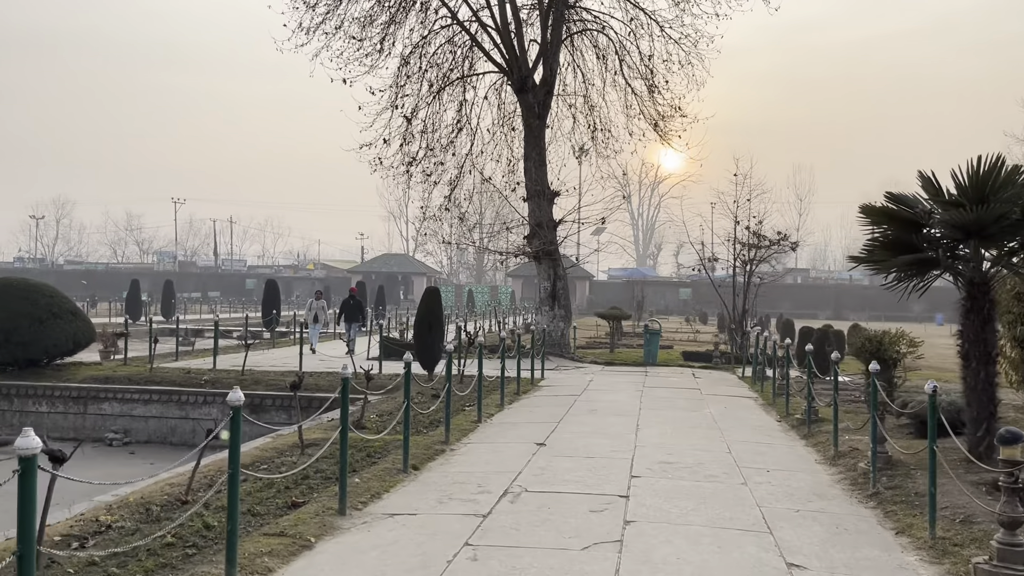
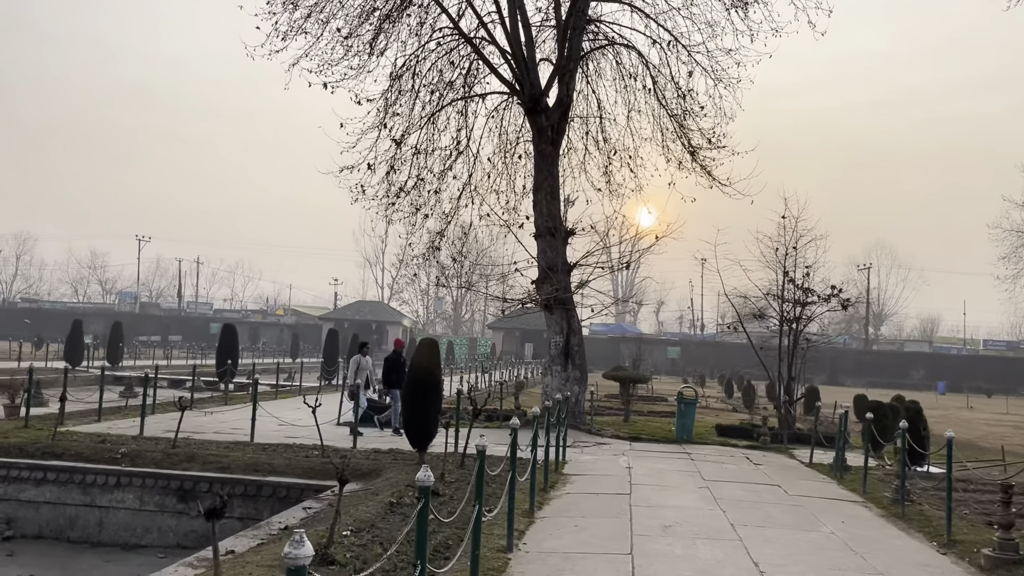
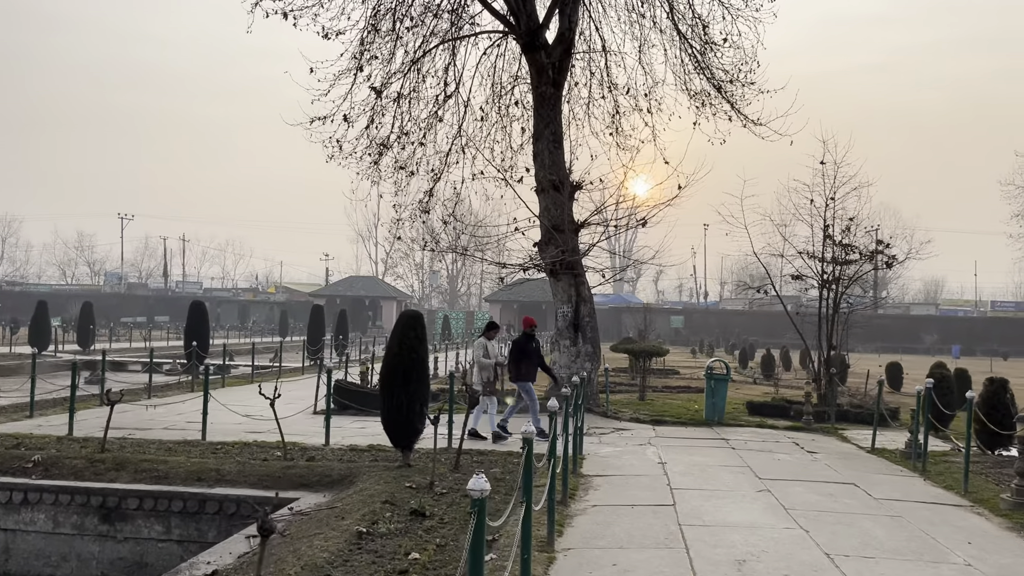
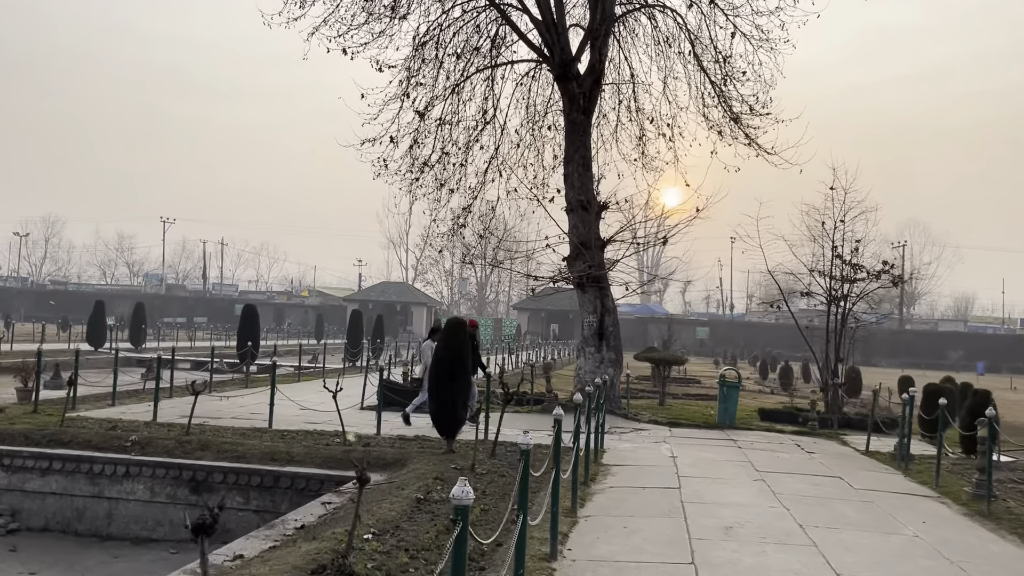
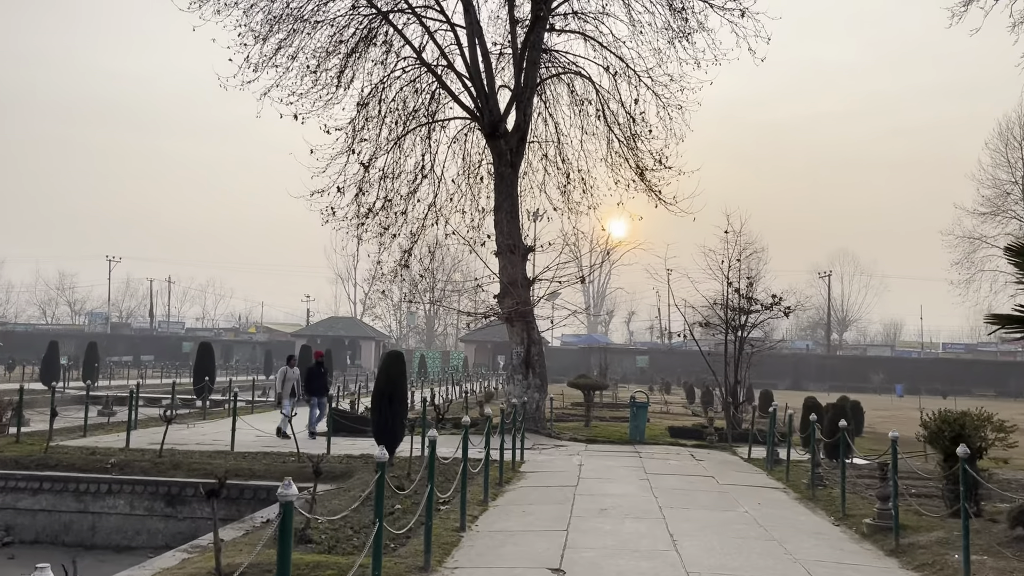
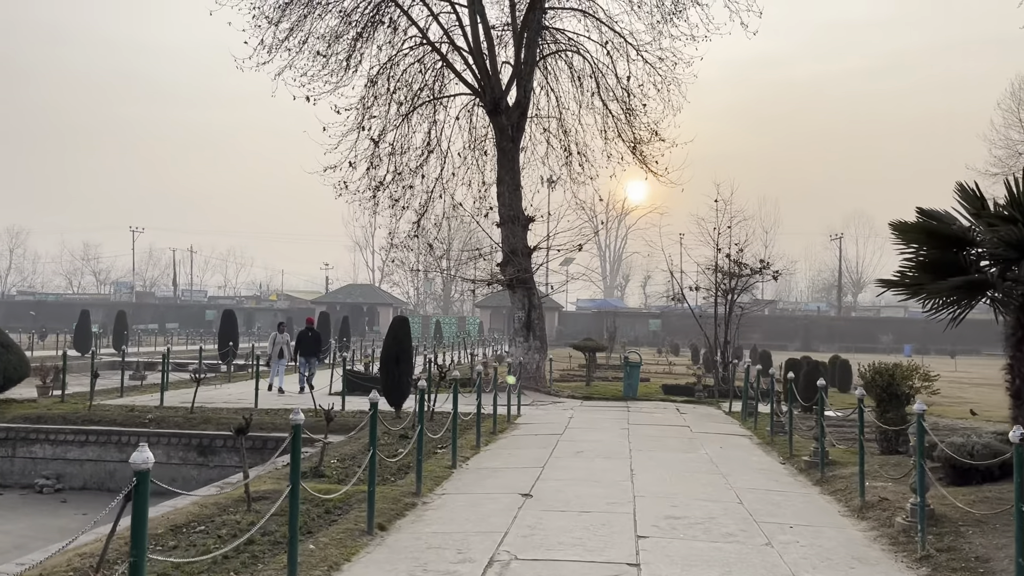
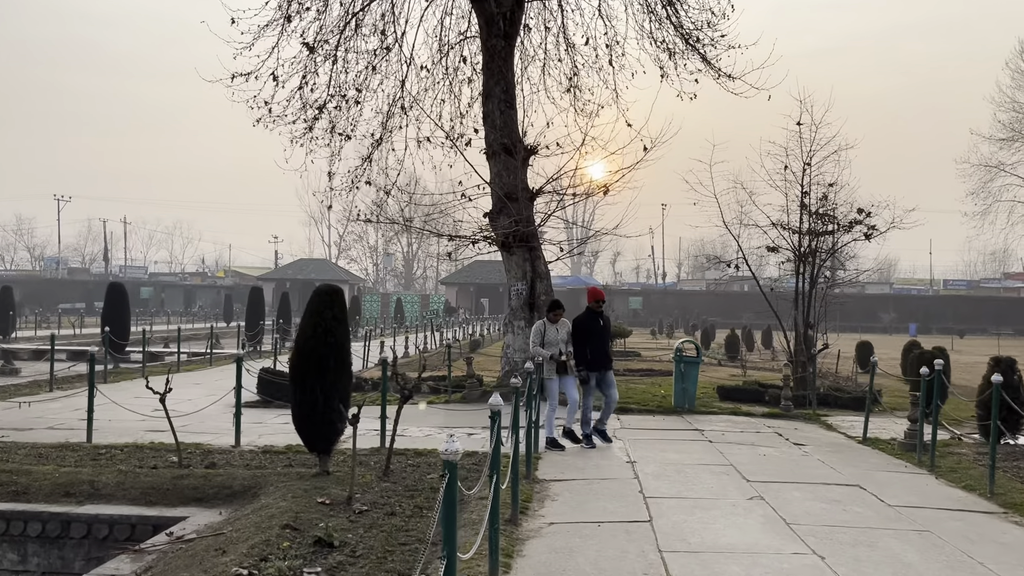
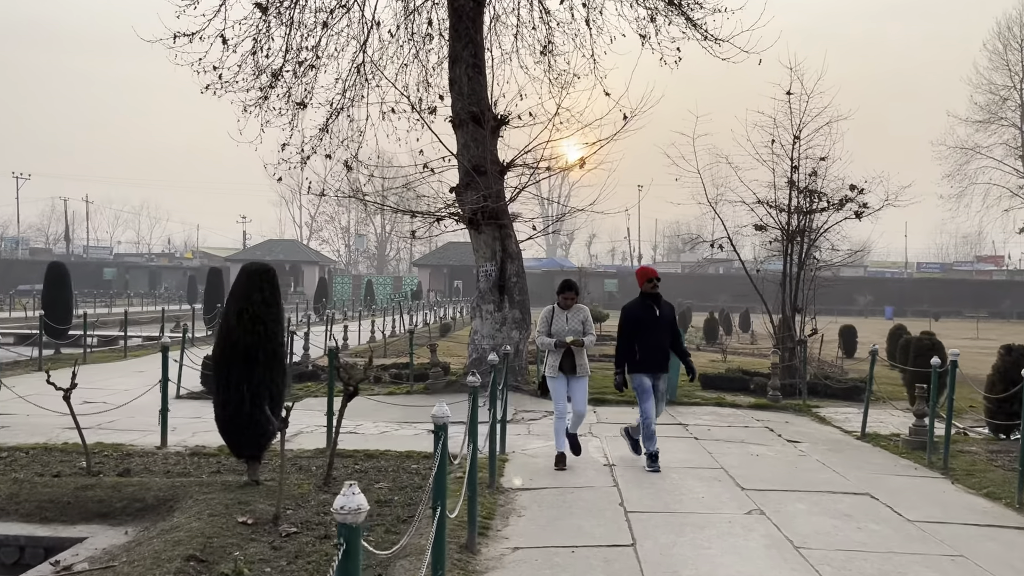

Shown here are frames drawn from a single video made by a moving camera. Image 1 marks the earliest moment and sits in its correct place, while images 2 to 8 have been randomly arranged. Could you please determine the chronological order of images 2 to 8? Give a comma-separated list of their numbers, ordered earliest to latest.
6, 5, 2, 4, 3, 7, 8
